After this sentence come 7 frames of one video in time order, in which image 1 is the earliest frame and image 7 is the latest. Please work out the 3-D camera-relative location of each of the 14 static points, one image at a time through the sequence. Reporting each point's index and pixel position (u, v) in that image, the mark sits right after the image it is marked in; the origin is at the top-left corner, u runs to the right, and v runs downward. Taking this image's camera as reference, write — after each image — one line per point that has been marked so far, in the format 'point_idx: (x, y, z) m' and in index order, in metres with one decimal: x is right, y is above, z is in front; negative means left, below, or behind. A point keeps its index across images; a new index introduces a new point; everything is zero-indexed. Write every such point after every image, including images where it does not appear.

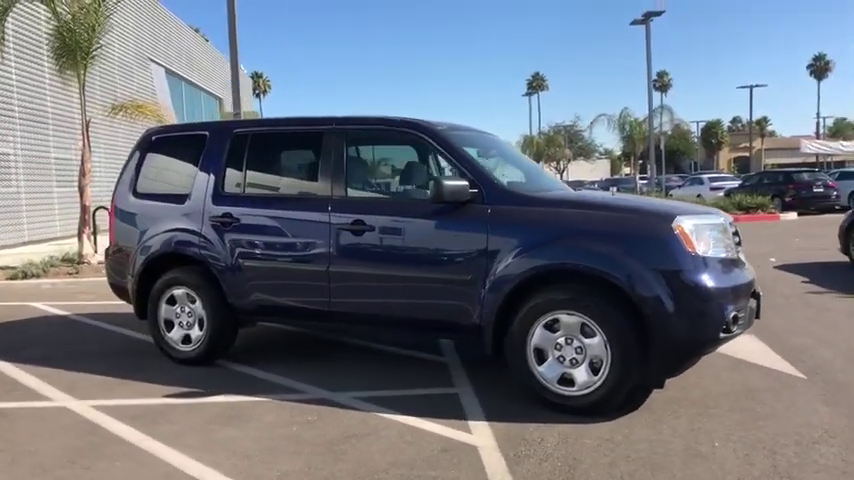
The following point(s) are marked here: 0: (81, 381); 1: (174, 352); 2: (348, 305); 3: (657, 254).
0: (-2.9, -1.2, +5.9) m
1: (-2.3, -1.0, +6.3) m
2: (-0.6, -0.5, +5.6) m
3: (+1.5, -0.1, +4.6) m
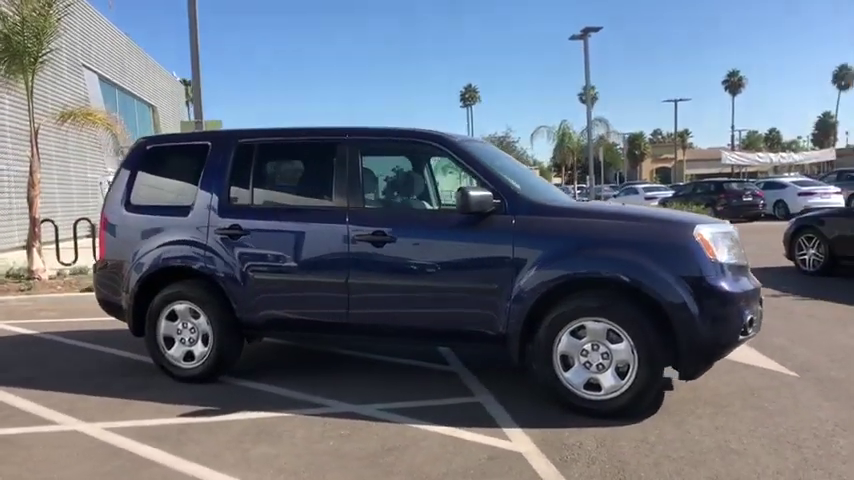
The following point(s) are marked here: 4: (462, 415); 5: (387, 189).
0: (-2.8, -1.3, +5.6) m
1: (-2.2, -1.1, +6.1) m
2: (-0.5, -0.6, +5.6) m
3: (+1.8, -0.1, +4.8) m
4: (+0.3, -1.3, +5.1) m
5: (-0.3, +0.4, +5.6) m
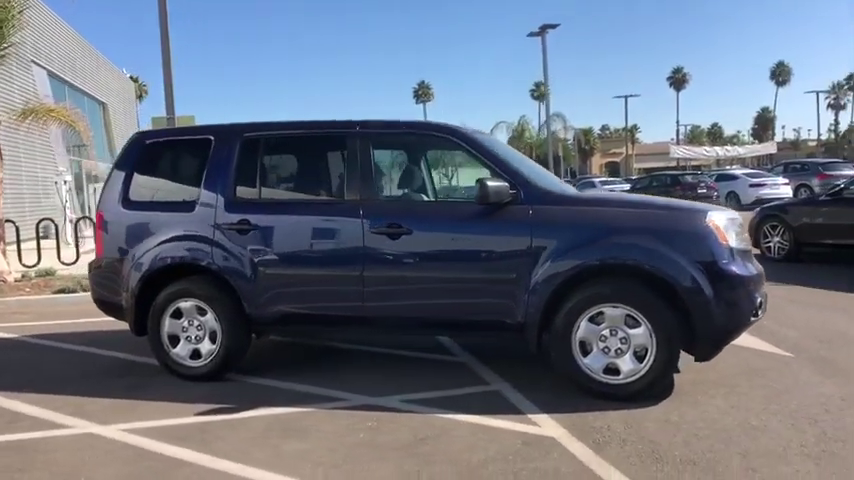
0: (-2.7, -1.3, +5.4) m
1: (-2.1, -1.1, +6.0) m
2: (-0.3, -0.5, +5.6) m
3: (+1.9, 0.0, +5.0) m
4: (+0.4, -1.2, +5.2) m
5: (-0.2, +0.5, +5.6) m
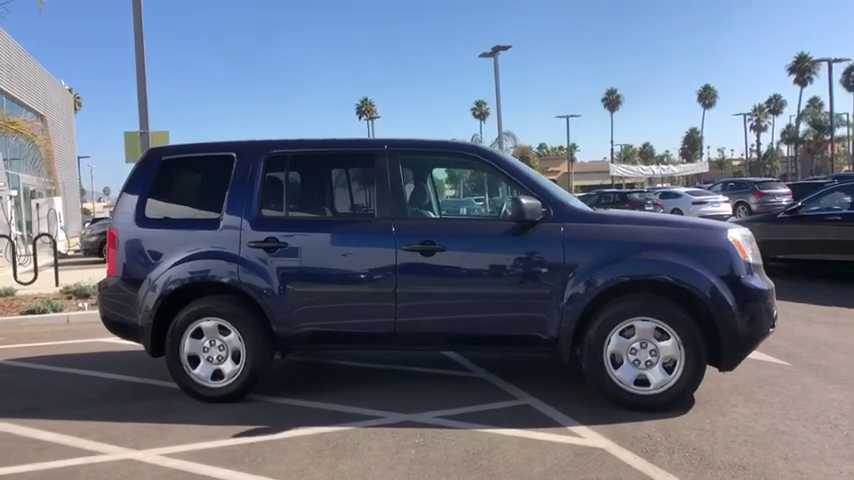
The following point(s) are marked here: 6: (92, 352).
0: (-2.4, -1.4, +5.3) m
1: (-1.9, -1.3, +5.8) m
2: (-0.1, -0.7, +5.6) m
3: (+2.2, -0.2, +5.3) m
4: (+0.7, -1.4, +5.3) m
5: (0.0, +0.3, +5.7) m
6: (-3.8, -1.3, +7.7) m
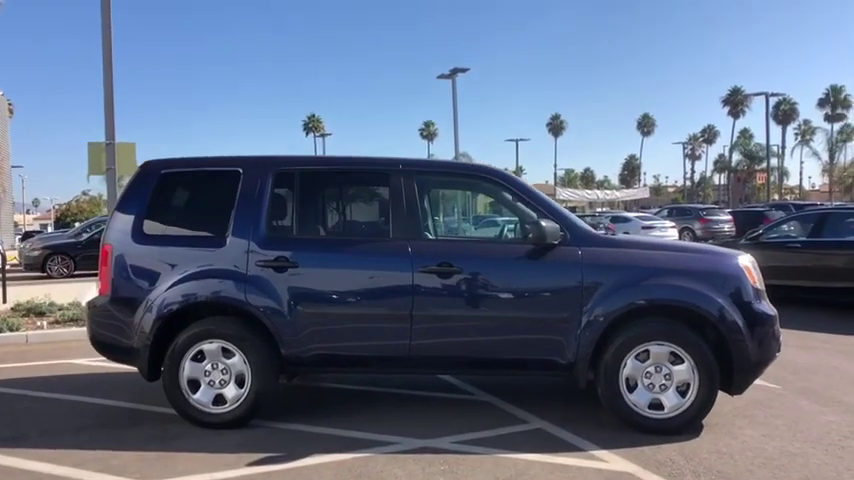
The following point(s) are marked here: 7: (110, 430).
0: (-2.2, -1.6, +4.9) m
1: (-1.8, -1.4, +5.6) m
2: (0.0, -0.9, +5.5) m
3: (+2.4, -0.4, +5.4) m
4: (+0.8, -1.5, +5.3) m
5: (+0.1, +0.2, +5.7) m
6: (-3.8, -1.4, +7.3) m
7: (-2.6, -1.5, +5.6) m
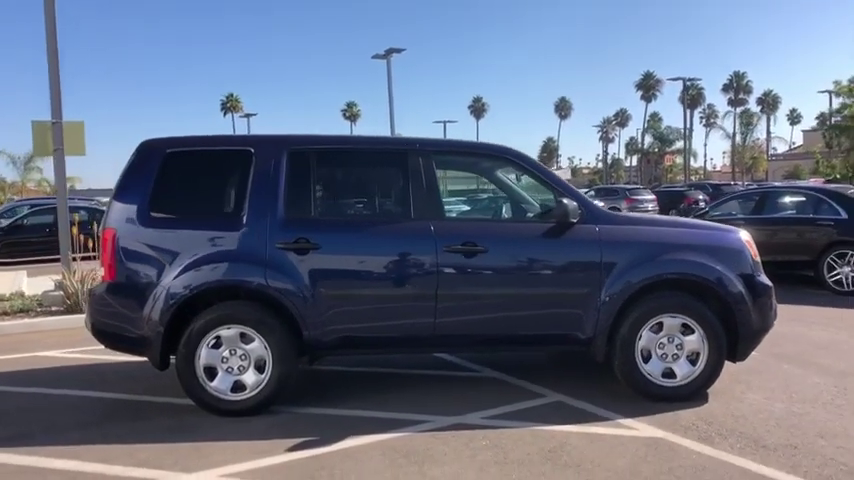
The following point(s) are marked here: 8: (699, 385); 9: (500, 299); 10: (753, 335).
0: (-2.0, -1.4, +4.7) m
1: (-1.6, -1.3, +5.4) m
2: (+0.2, -0.7, +5.6) m
3: (+2.5, -0.2, +5.7) m
4: (+1.1, -1.4, +5.4) m
5: (+0.3, +0.3, +5.7) m
6: (-3.8, -1.3, +6.9) m
7: (-2.4, -1.4, +5.3) m
8: (+2.2, -1.2, +5.6) m
9: (+0.6, -0.5, +5.5) m
10: (+2.7, -0.8, +5.7) m
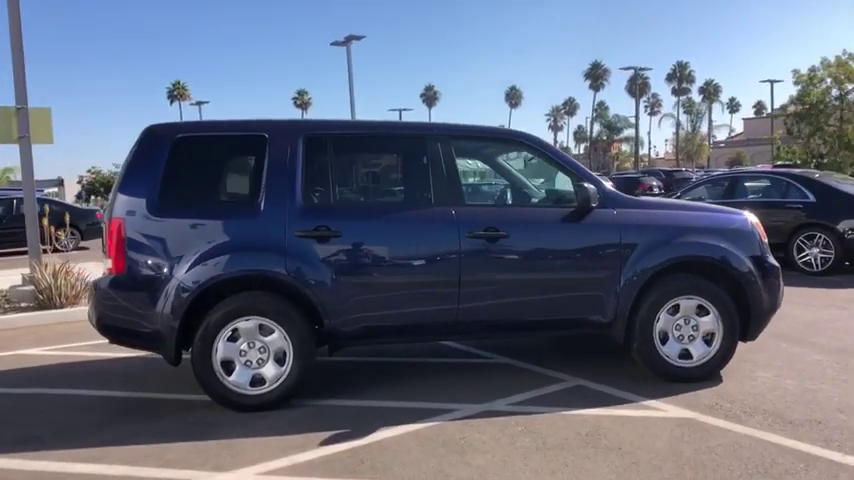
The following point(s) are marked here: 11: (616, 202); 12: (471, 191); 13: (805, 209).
0: (-1.7, -1.4, +4.5) m
1: (-1.4, -1.2, +5.2) m
2: (+0.4, -0.6, +5.5) m
3: (+2.7, 0.0, +5.8) m
4: (+1.2, -1.2, +5.5) m
5: (+0.4, +0.4, +5.6) m
6: (-3.7, -1.2, +6.5) m
7: (-2.2, -1.3, +5.1) m
8: (+2.4, -1.0, +5.8) m
9: (+0.8, -0.4, +5.5) m
10: (+2.9, -0.6, +5.9) m
11: (+1.6, +0.3, +5.7) m
12: (+0.4, +0.4, +5.6) m
13: (+6.3, +0.5, +11.6) m
